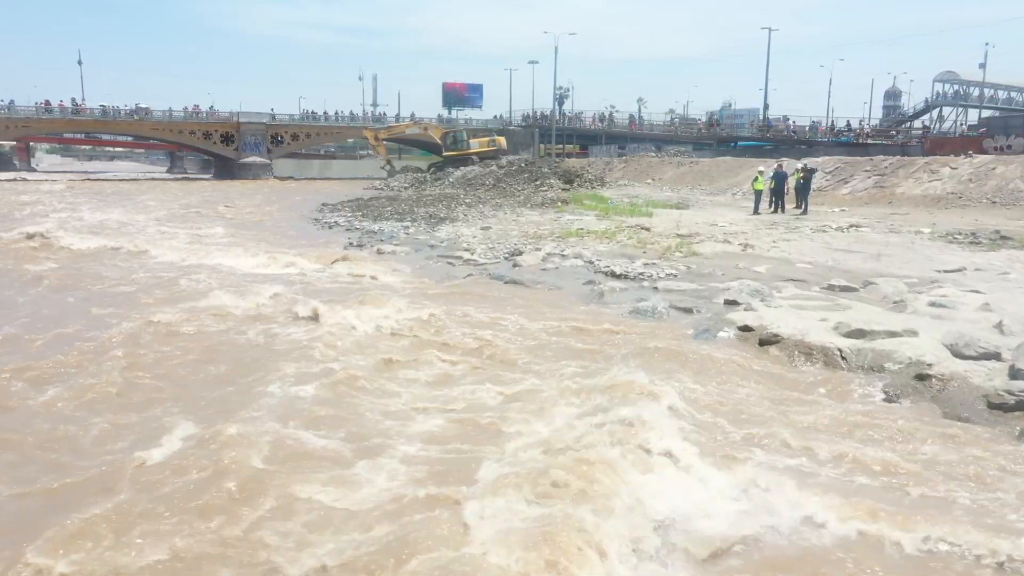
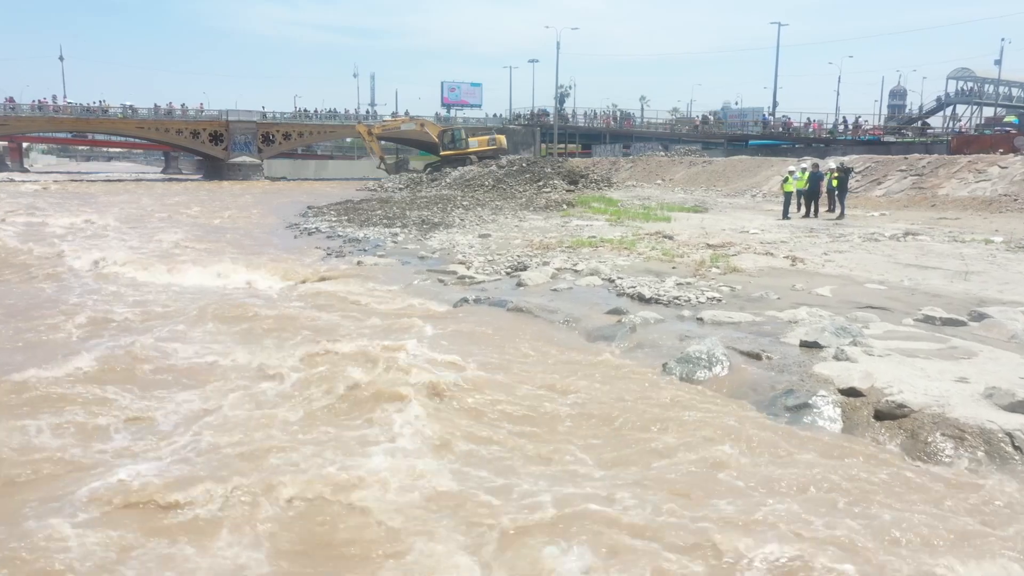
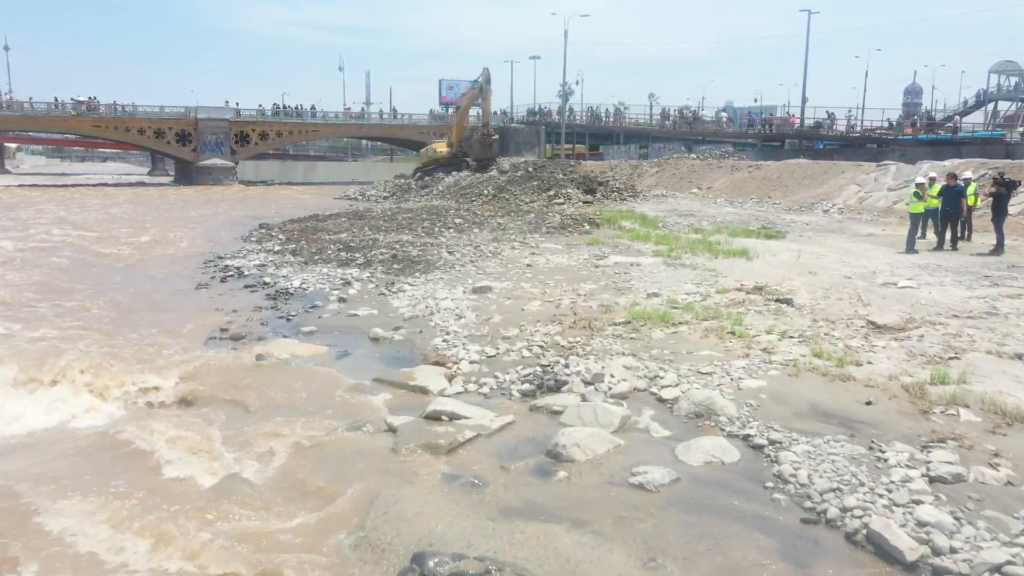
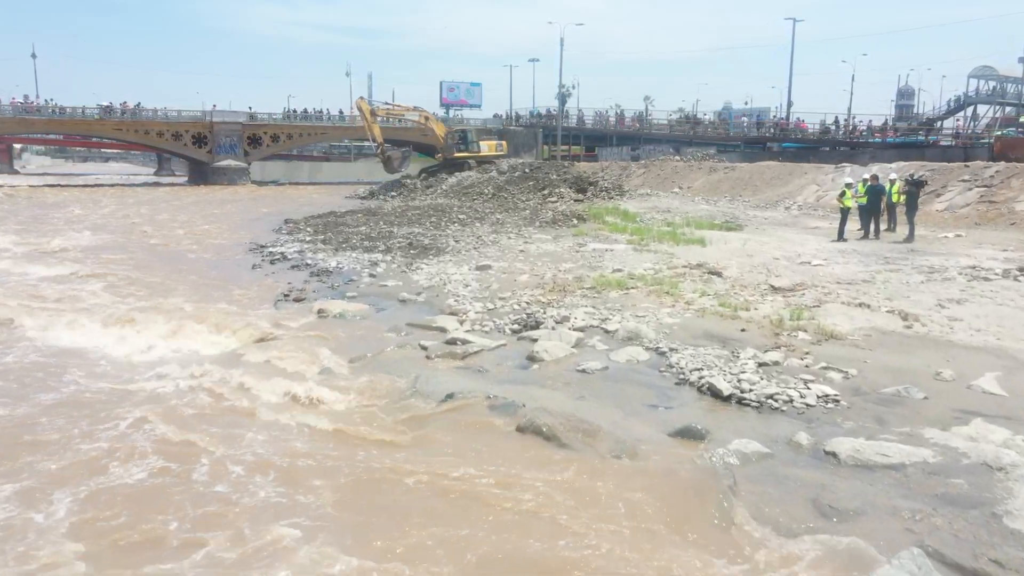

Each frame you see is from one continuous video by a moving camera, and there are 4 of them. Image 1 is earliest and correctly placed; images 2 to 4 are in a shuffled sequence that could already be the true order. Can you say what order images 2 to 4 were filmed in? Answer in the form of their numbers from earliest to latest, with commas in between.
2, 4, 3
